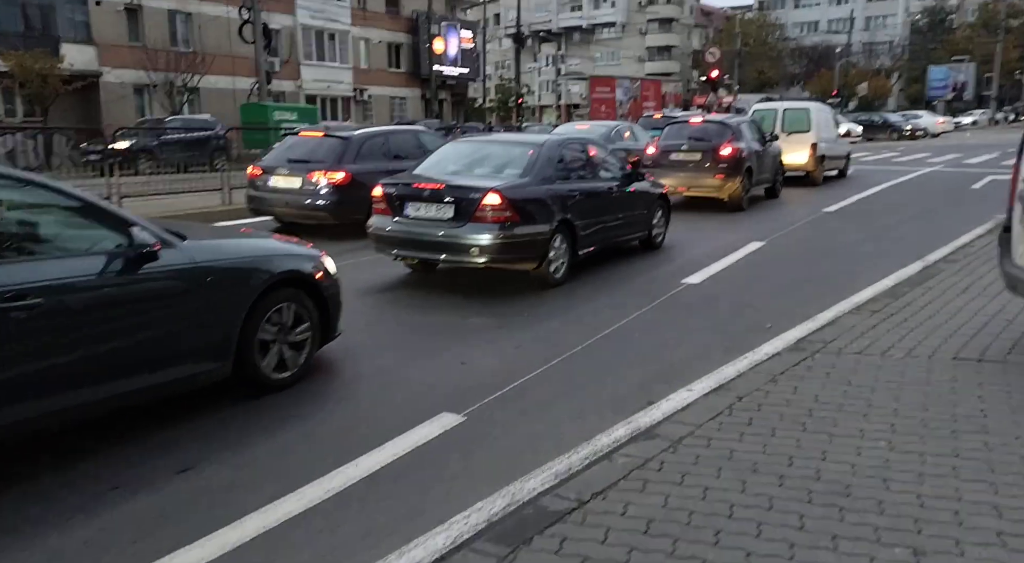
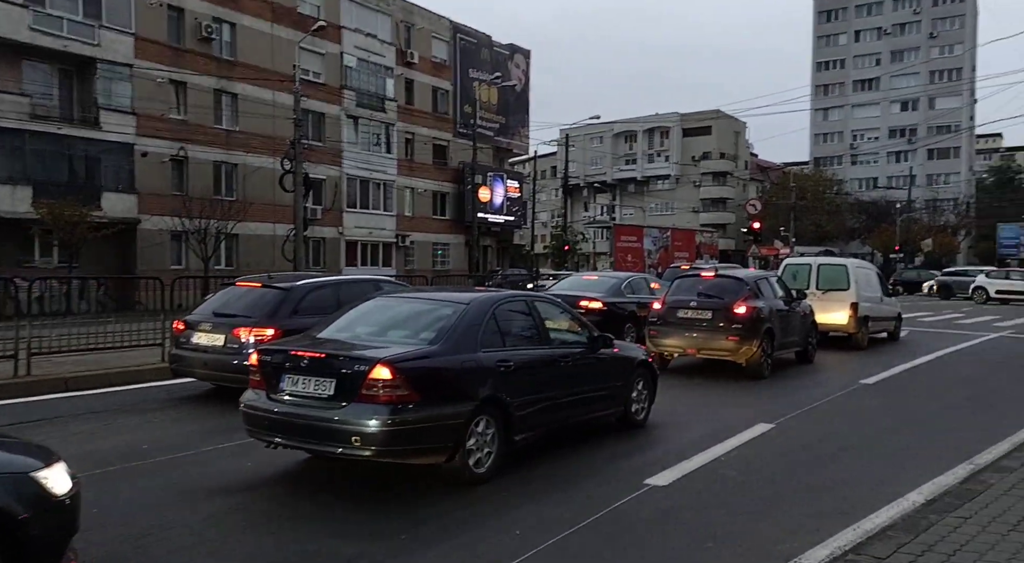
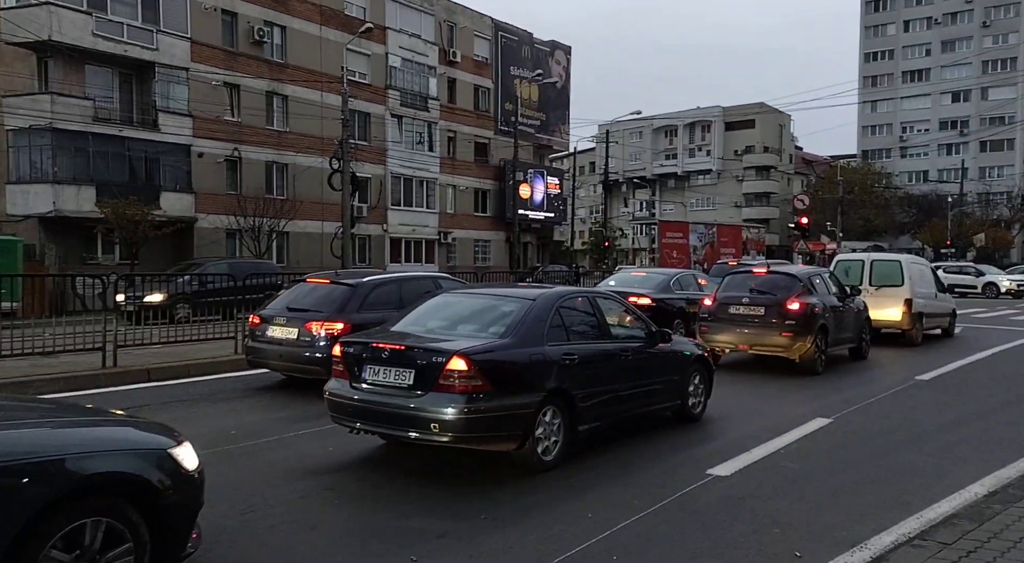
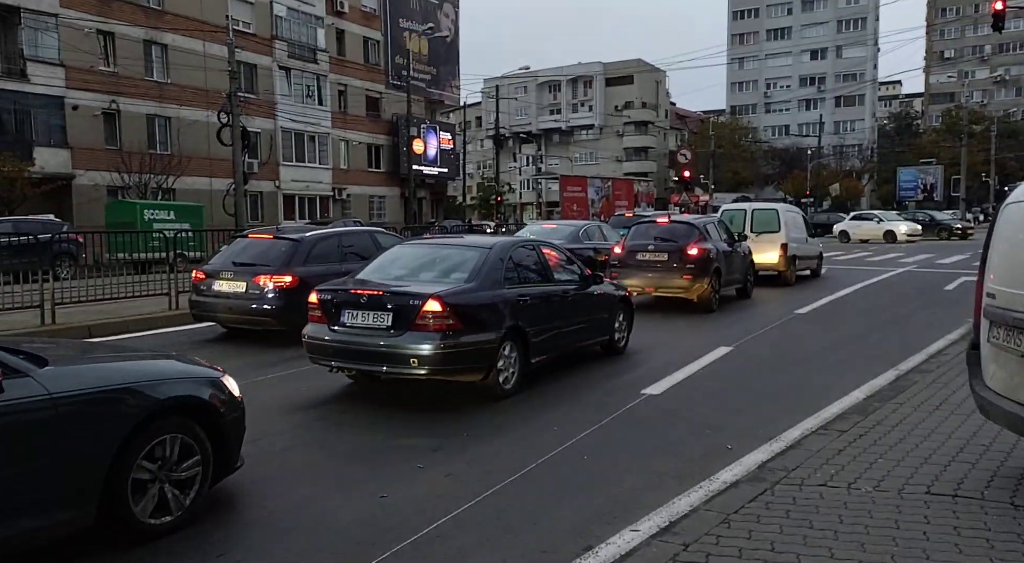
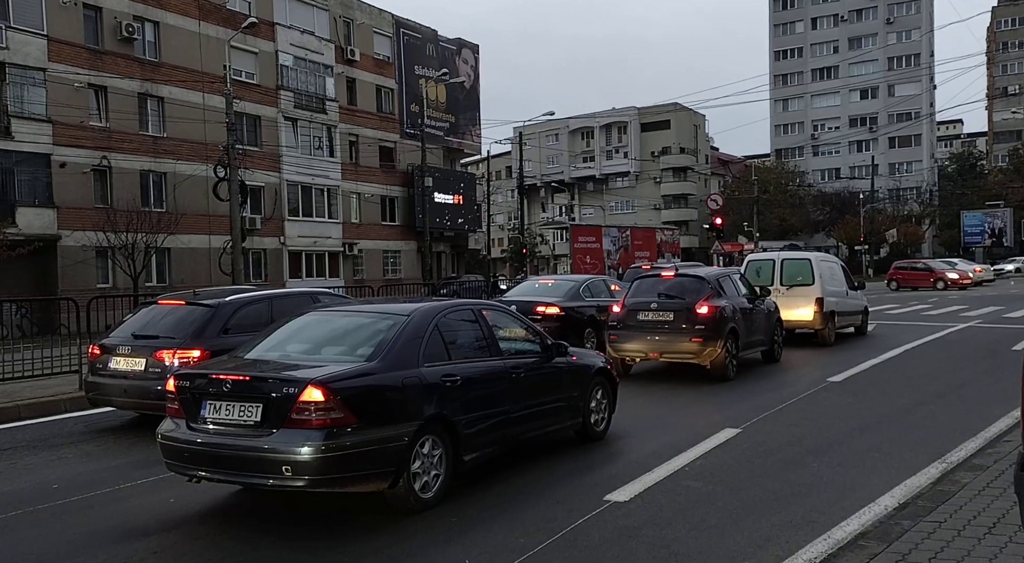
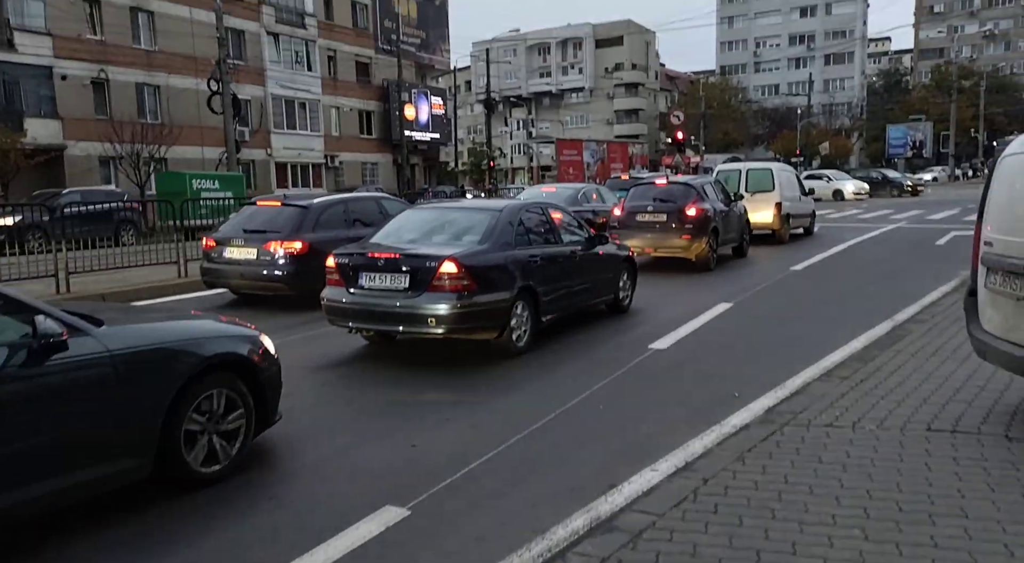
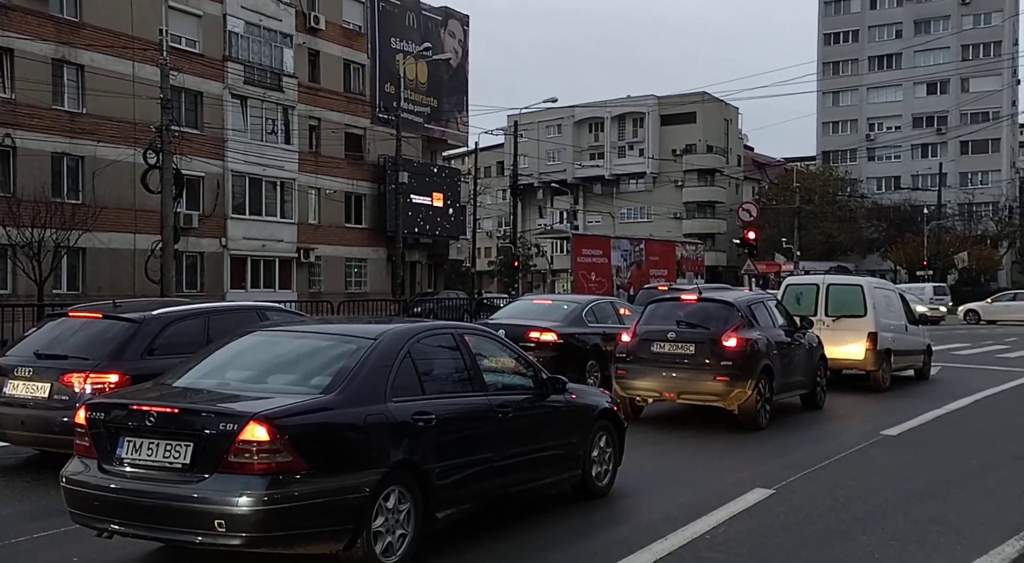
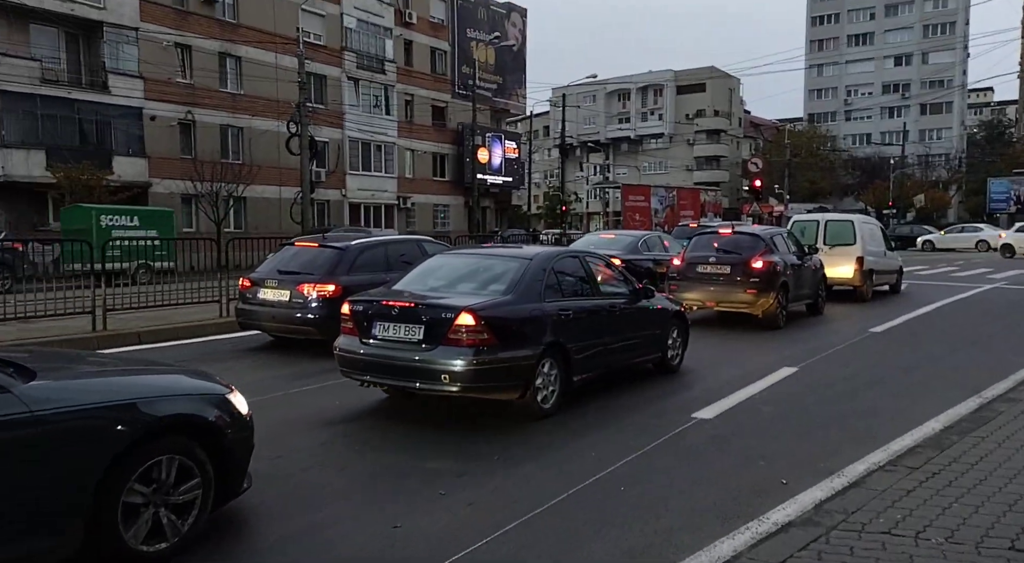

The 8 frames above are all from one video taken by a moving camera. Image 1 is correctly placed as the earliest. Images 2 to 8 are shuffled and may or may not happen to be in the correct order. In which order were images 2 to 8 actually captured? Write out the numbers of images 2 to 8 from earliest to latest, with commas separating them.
6, 4, 8, 3, 2, 5, 7
